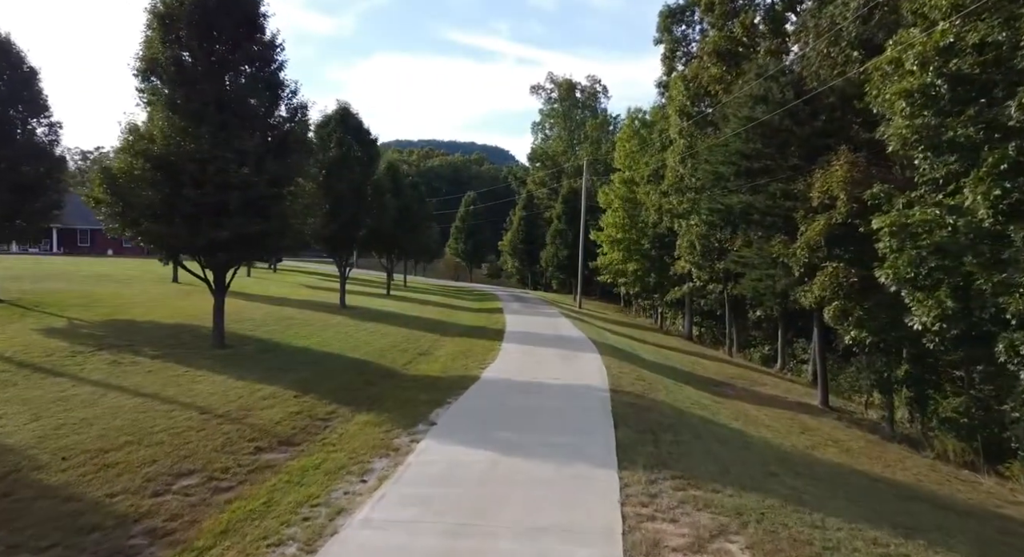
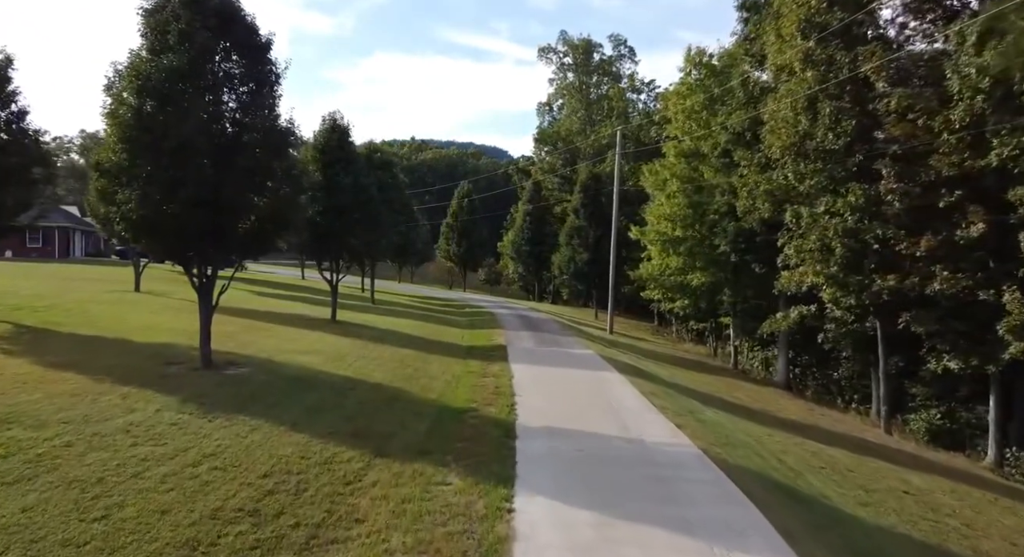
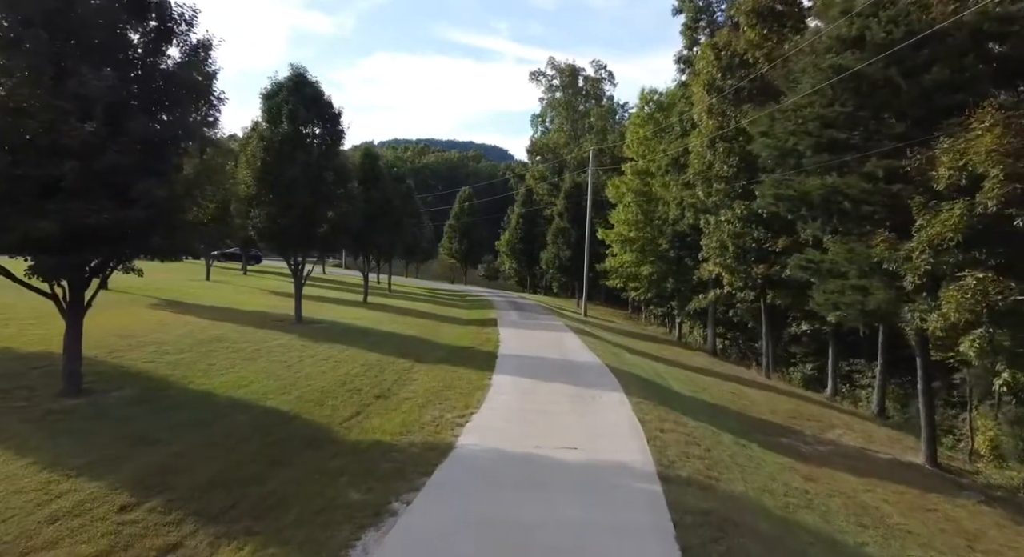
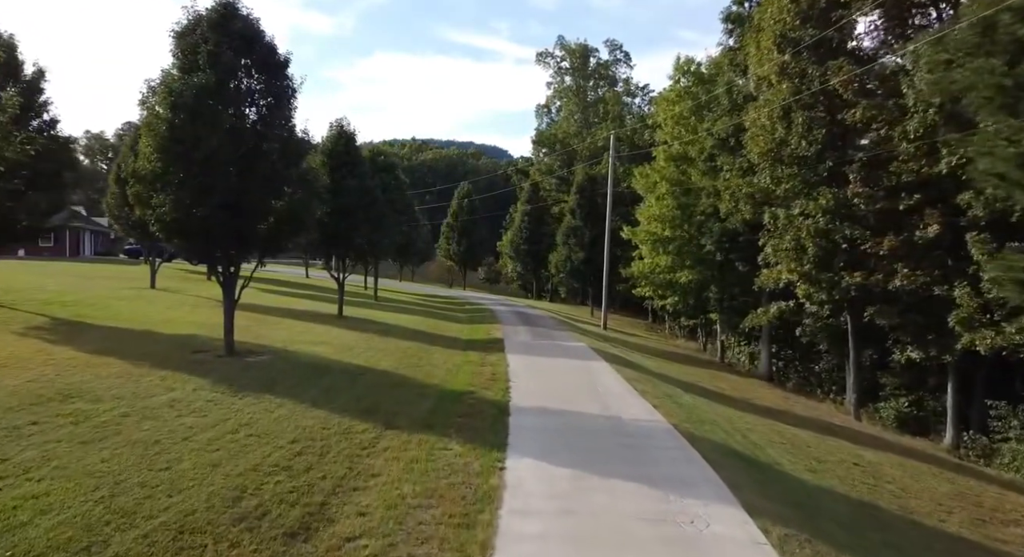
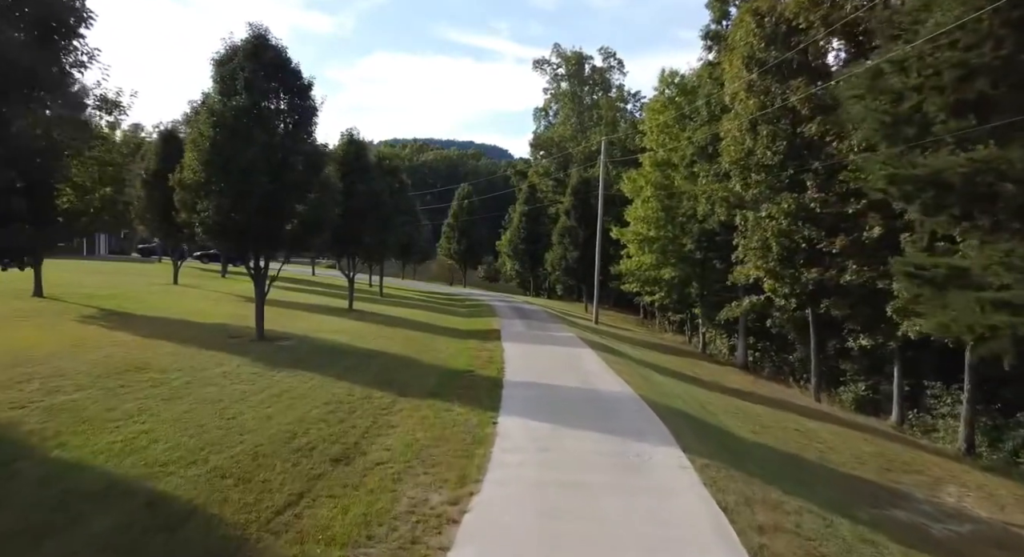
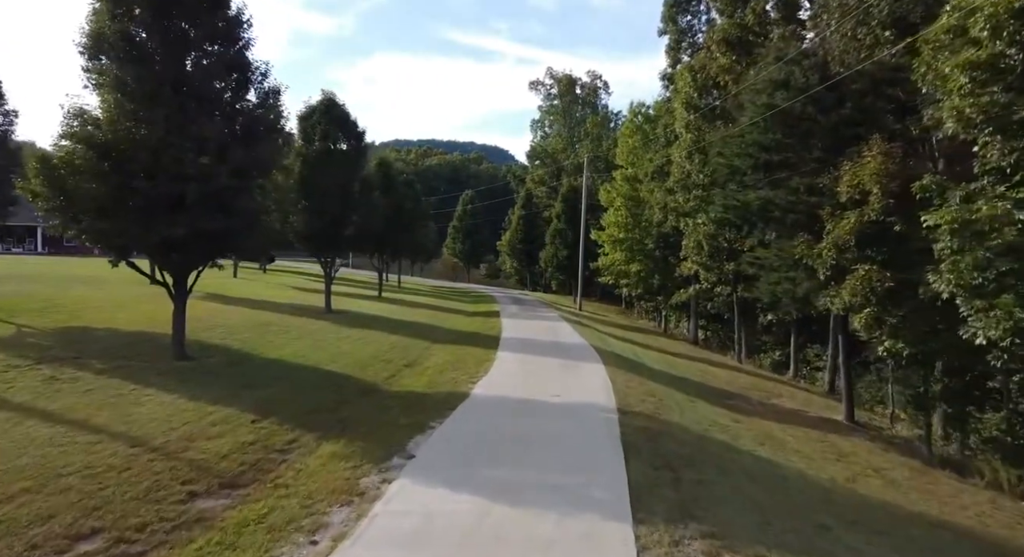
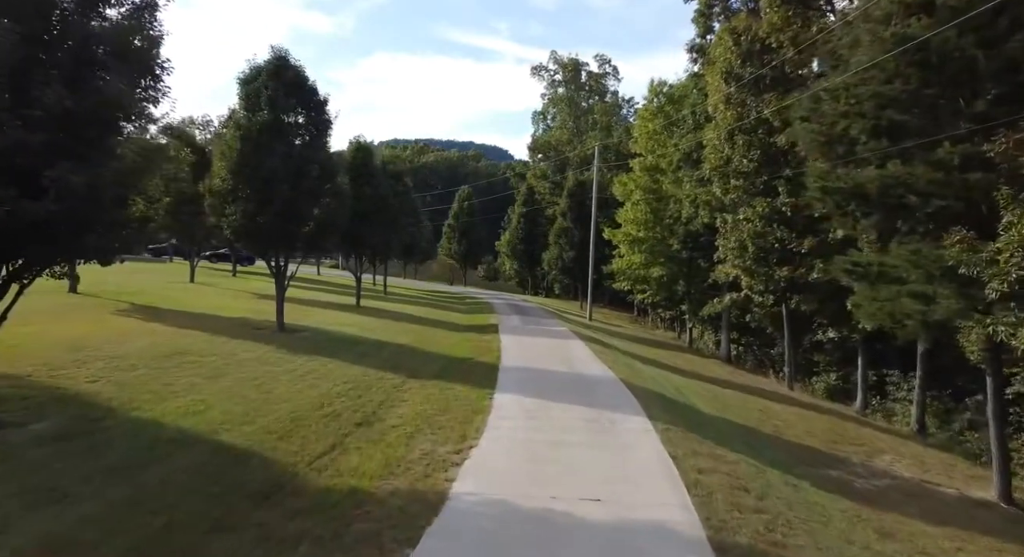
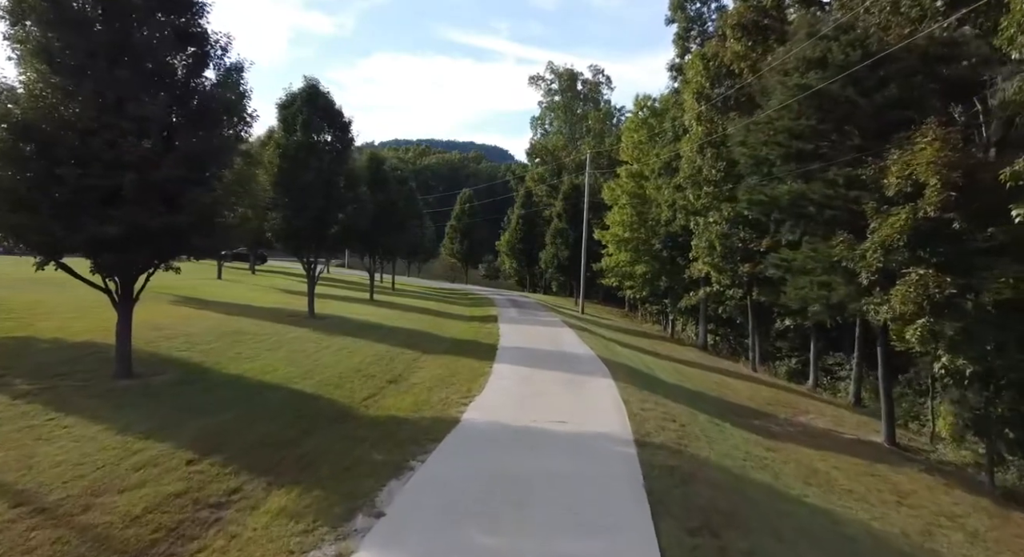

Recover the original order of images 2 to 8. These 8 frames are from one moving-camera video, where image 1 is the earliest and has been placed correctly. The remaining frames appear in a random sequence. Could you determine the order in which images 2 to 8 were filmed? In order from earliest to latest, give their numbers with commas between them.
6, 8, 3, 7, 5, 4, 2
